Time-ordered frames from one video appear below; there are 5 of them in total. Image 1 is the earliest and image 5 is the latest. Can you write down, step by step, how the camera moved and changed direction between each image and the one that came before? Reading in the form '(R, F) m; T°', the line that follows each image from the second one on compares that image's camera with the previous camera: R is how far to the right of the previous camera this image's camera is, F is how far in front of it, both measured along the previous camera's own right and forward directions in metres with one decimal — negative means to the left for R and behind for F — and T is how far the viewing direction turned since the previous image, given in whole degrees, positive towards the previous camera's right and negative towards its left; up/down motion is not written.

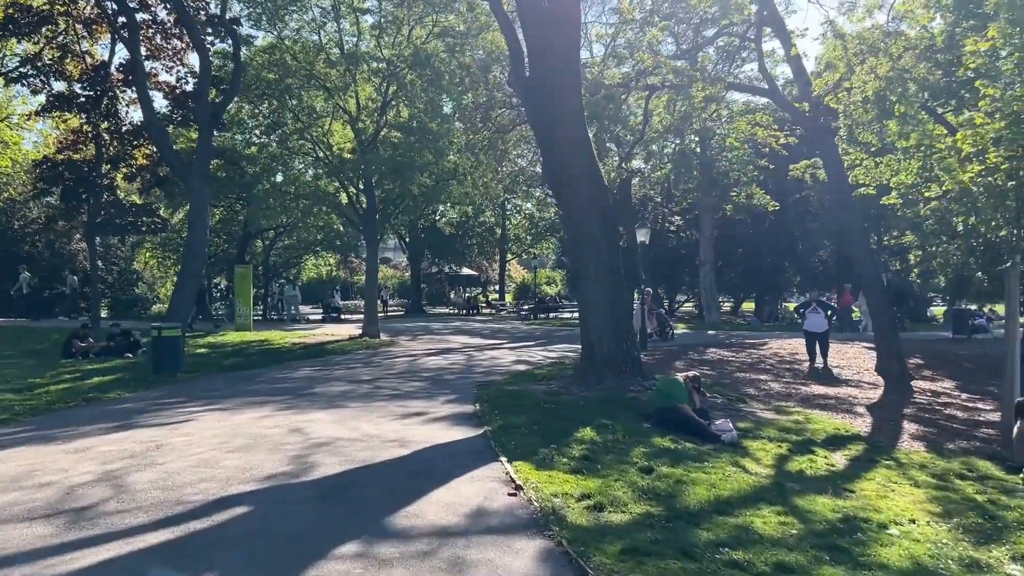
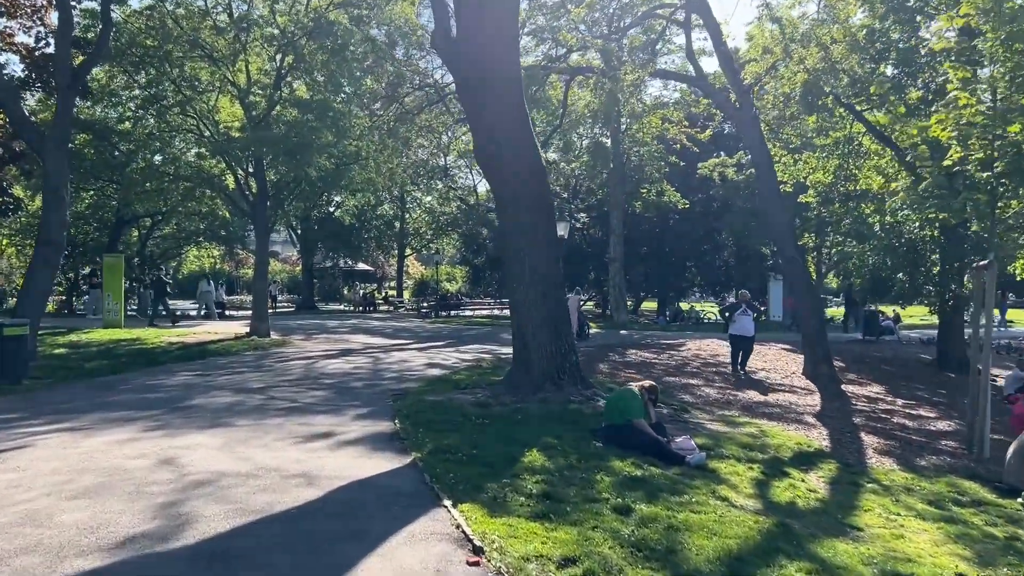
(-0.4, +1.7) m; +7°
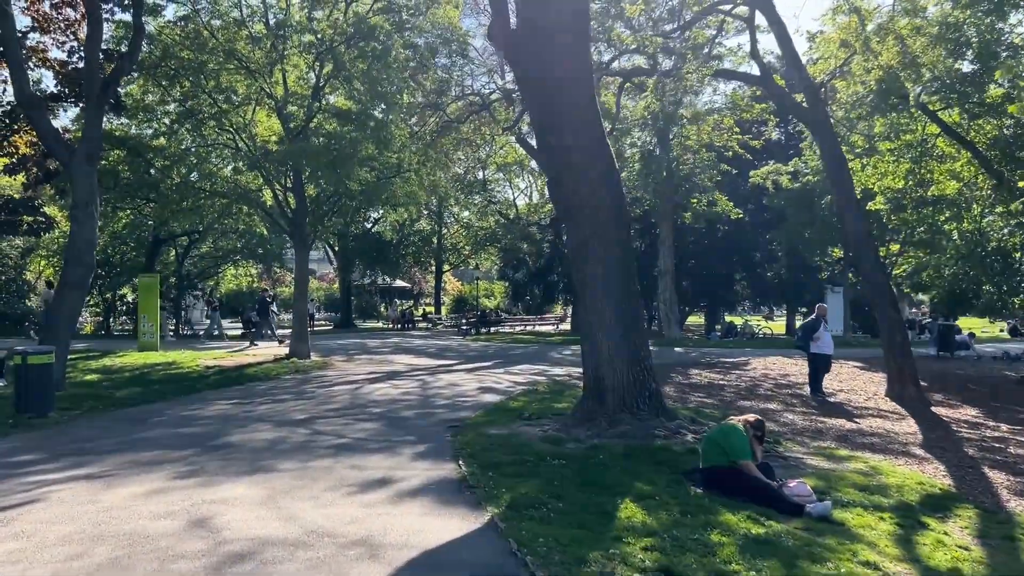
(-0.4, +1.2) m; -2°
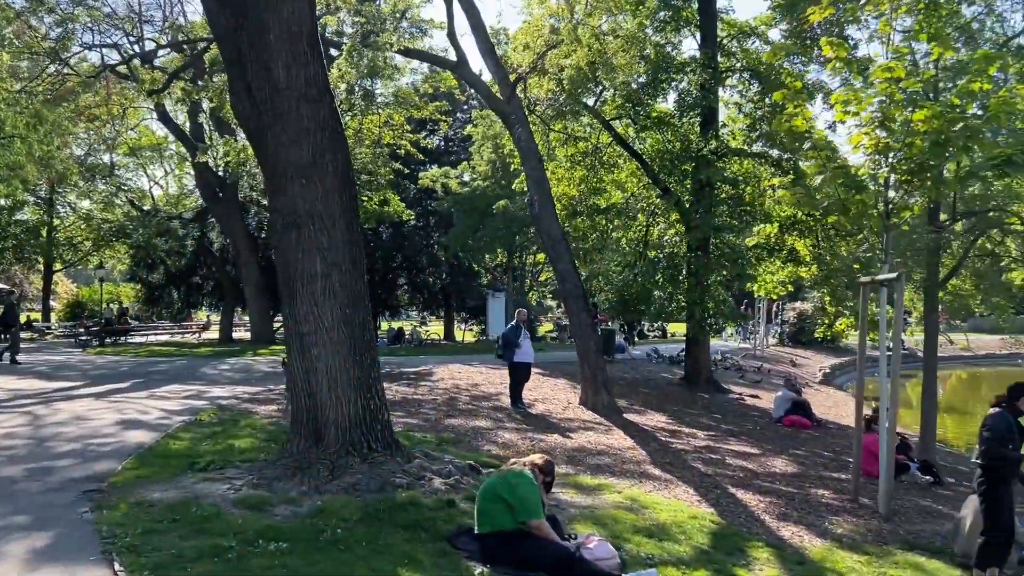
(-0.4, +2.4) m; +24°
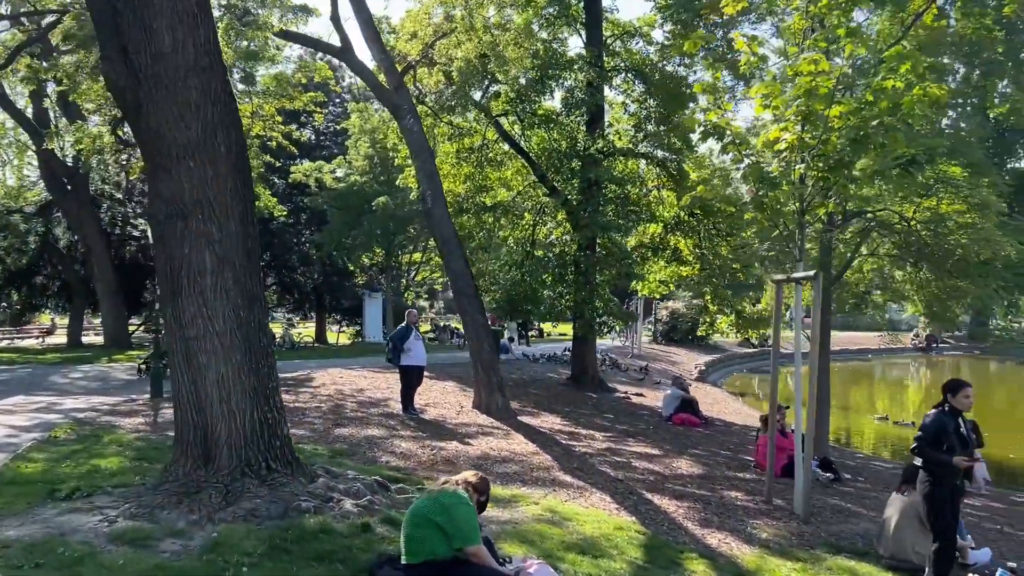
(-0.4, +0.6) m; +9°
